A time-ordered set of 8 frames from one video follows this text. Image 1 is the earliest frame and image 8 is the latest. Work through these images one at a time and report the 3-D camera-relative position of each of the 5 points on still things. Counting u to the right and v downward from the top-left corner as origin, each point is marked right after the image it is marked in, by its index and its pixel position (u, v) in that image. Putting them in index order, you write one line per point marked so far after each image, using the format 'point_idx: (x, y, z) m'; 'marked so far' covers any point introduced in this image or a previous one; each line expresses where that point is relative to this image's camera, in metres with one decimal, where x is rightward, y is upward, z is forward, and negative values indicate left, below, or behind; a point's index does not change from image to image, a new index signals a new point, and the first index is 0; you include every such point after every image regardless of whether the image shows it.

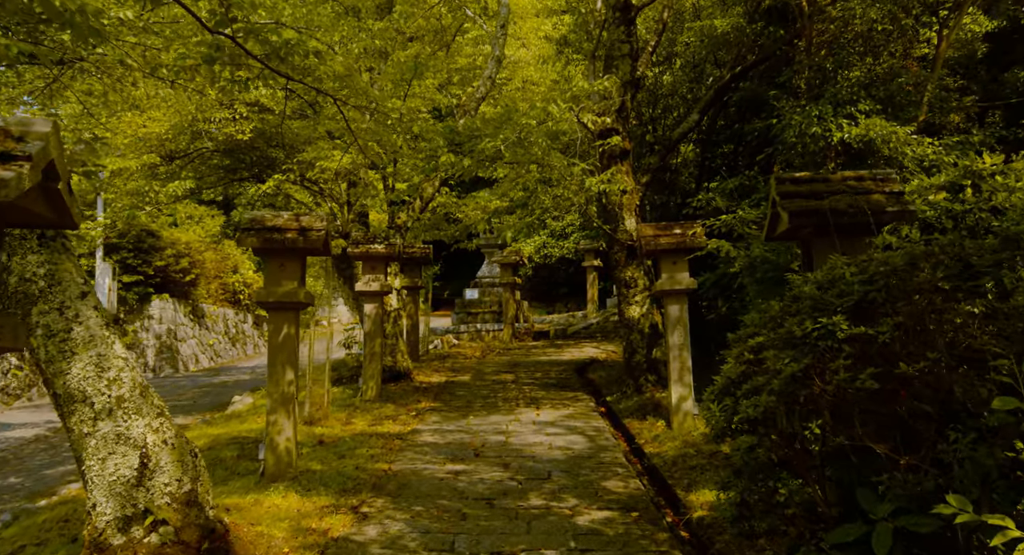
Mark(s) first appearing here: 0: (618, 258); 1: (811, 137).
0: (+1.2, +0.2, +8.4) m
1: (+2.7, +1.3, +6.5) m
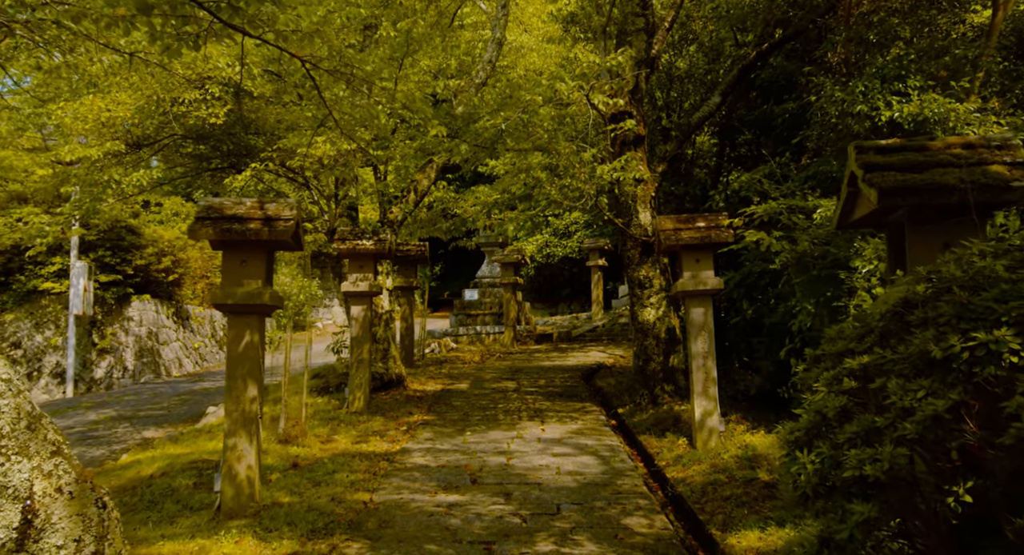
0: (+1.3, +0.2, +7.6) m
1: (+2.7, +1.3, +5.7) m
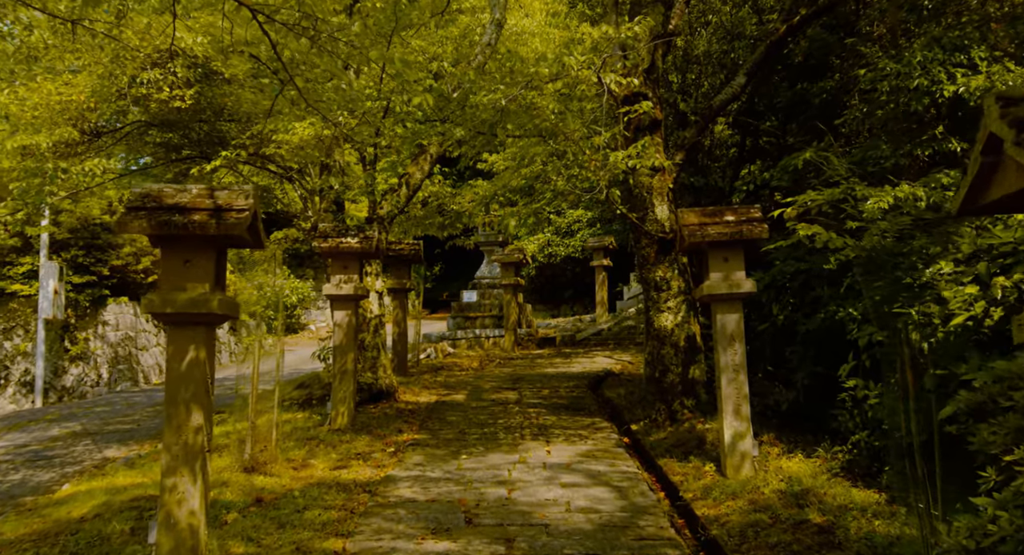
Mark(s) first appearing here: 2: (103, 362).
0: (+1.3, +0.2, +6.8) m
1: (+2.7, +1.2, +4.9) m
2: (-6.4, -1.3, +11.4) m
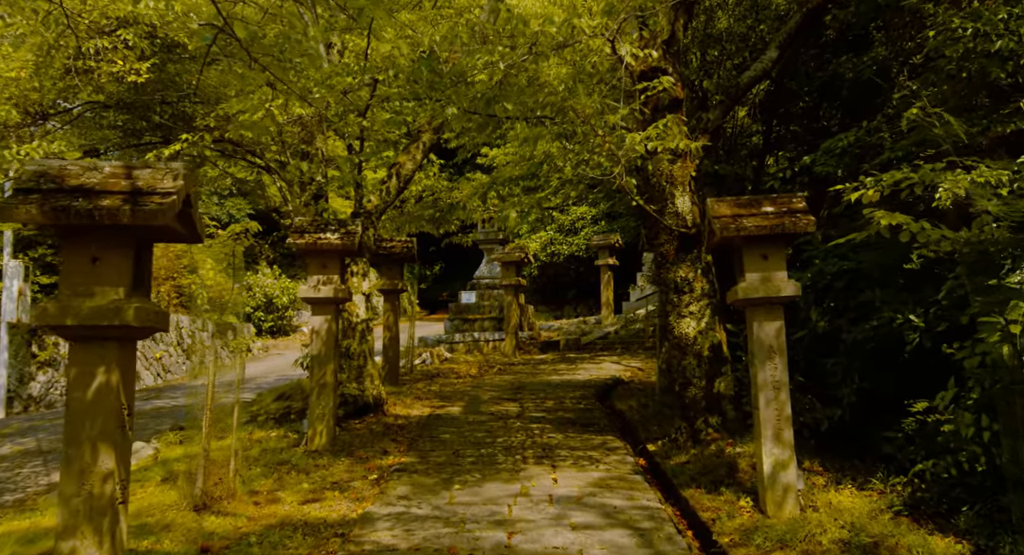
0: (+1.3, +0.2, +6.0) m
1: (+2.7, +1.2, +4.1) m
2: (-6.4, -1.3, +10.6) m
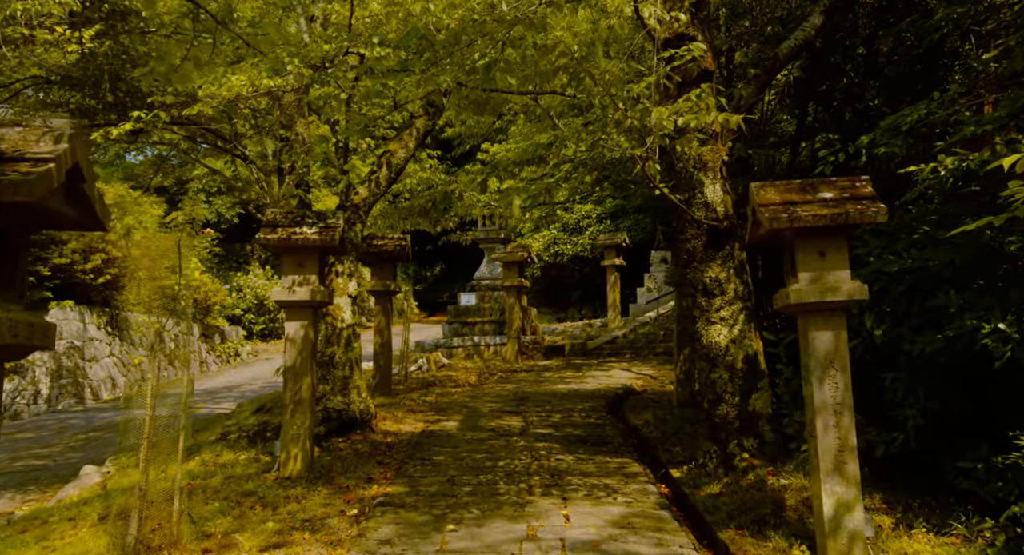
0: (+1.3, +0.2, +5.2) m
1: (+2.7, +1.2, +3.3) m
2: (-6.3, -1.3, +9.9) m
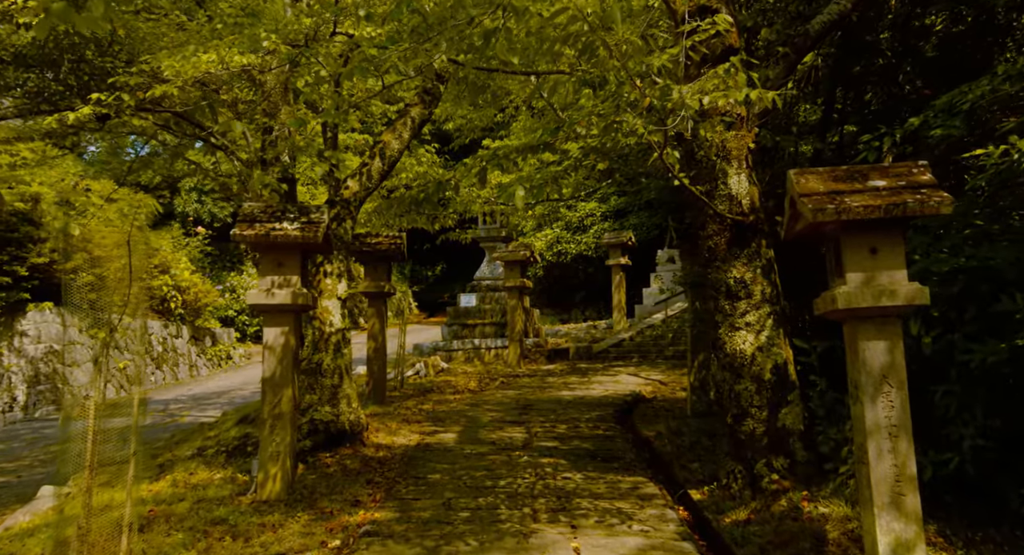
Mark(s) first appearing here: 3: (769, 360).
0: (+1.3, +0.2, +4.7) m
1: (+2.7, +1.2, +2.8) m
2: (-6.3, -1.3, +9.4) m
3: (+1.6, -0.5, +4.5) m
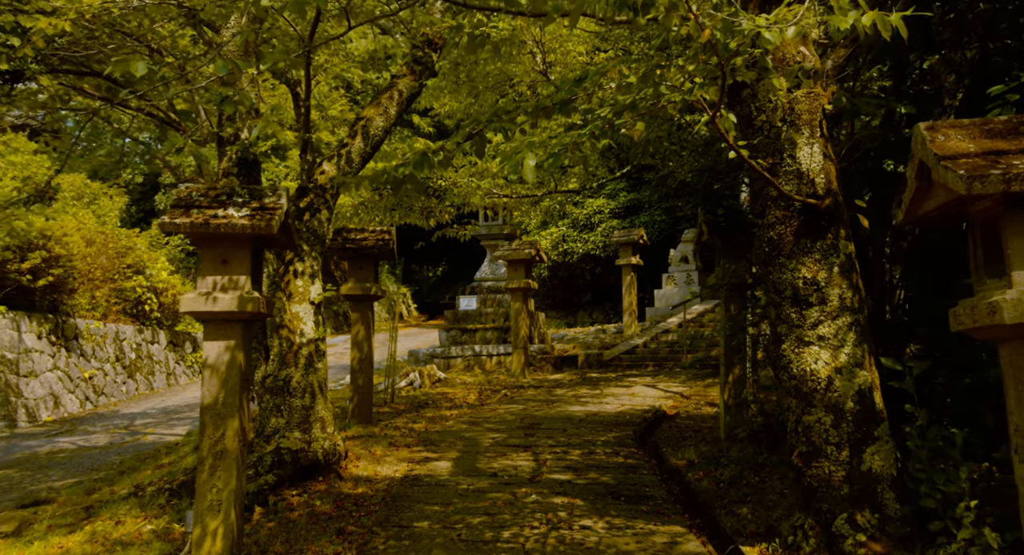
0: (+1.3, +0.2, +3.7) m
1: (+2.8, +1.2, +1.8) m
2: (-6.3, -1.3, +8.3) m
3: (+1.6, -0.5, +3.5) m
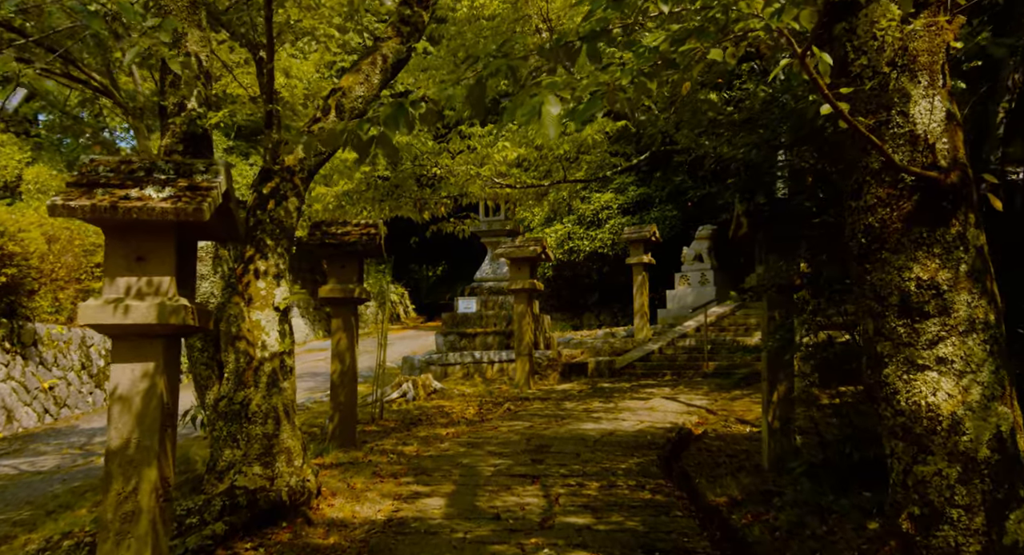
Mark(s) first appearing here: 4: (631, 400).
0: (+1.4, +0.2, +2.7) m
1: (+2.8, +1.2, +0.8) m
2: (-6.2, -1.4, +7.4) m
3: (+1.7, -0.5, +2.5) m
4: (+1.4, -1.4, +8.3) m
